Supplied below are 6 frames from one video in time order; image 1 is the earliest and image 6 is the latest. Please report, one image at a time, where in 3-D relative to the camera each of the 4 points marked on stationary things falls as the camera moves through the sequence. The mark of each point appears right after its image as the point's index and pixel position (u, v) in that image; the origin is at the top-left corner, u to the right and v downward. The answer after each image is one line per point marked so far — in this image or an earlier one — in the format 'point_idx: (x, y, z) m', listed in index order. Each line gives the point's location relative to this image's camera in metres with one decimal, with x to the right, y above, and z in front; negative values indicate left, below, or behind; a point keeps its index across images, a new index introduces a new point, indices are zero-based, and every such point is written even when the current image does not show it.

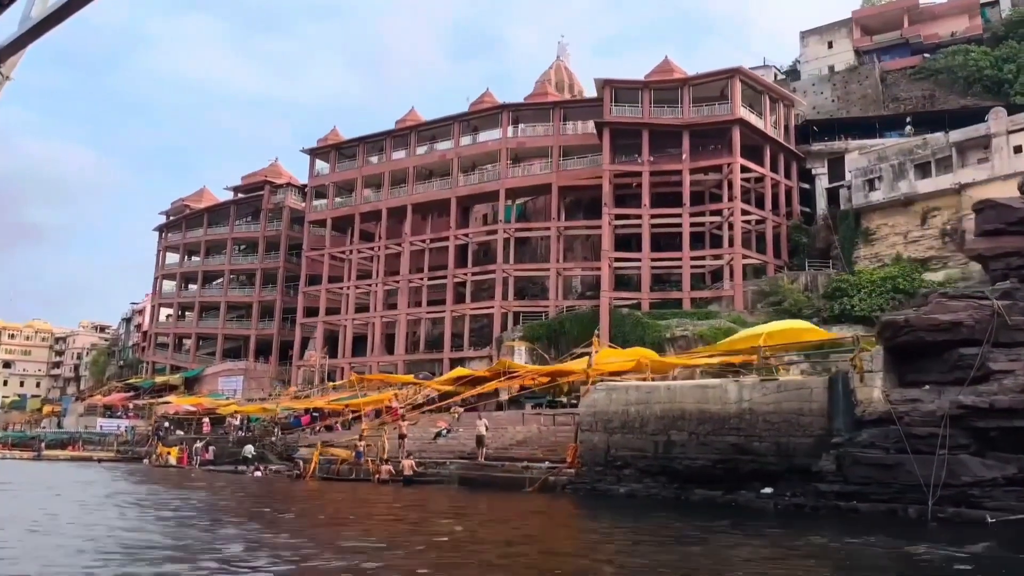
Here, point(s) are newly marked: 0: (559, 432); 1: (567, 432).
0: (+1.1, -3.4, +19.5) m
1: (+1.3, -3.4, +19.4) m
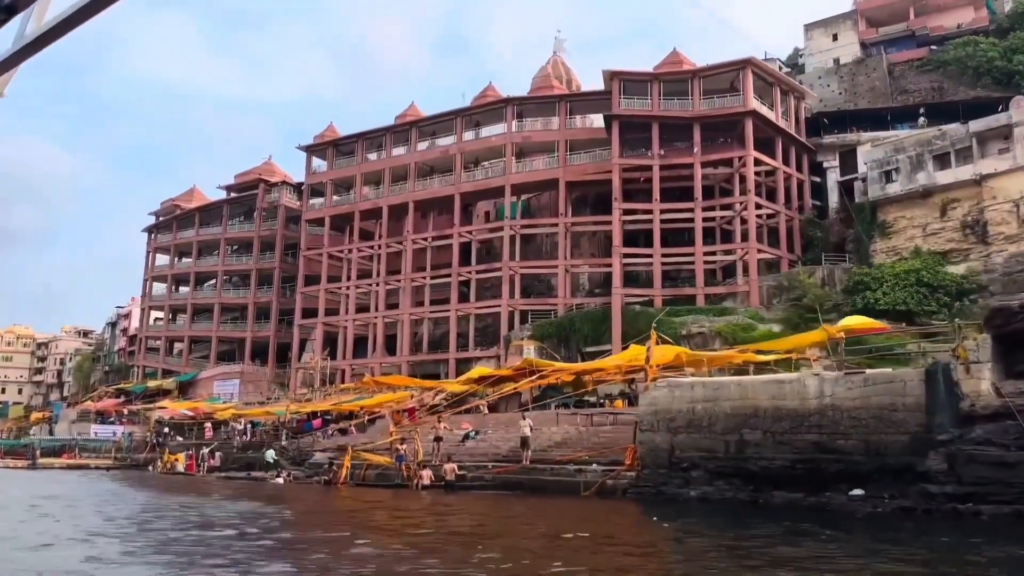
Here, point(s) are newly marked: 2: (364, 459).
0: (+2.0, -3.3, +18.5) m
1: (+2.2, -3.2, +18.4) m
2: (-3.5, -4.0, +19.5) m
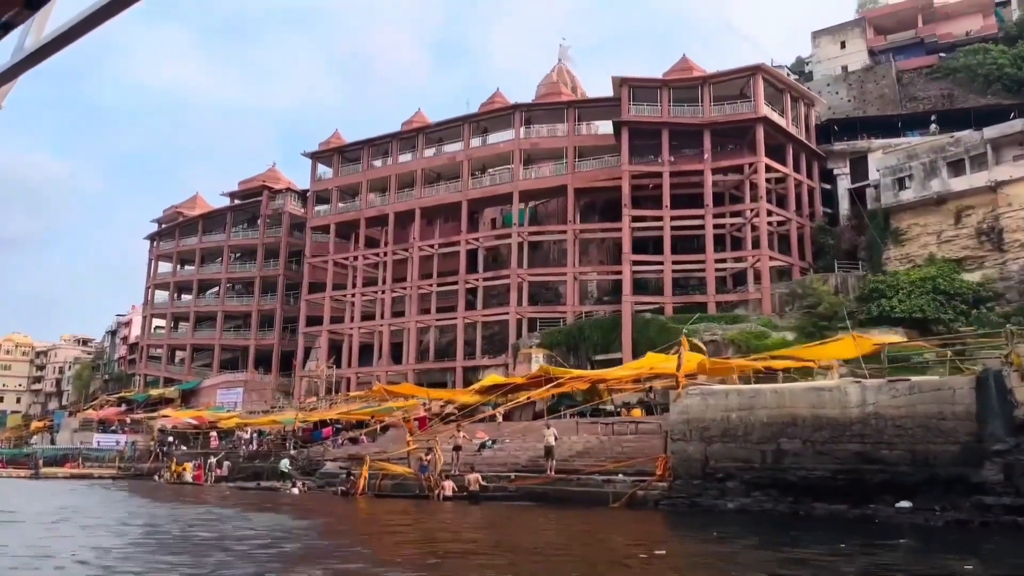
0: (+2.4, -3.4, +18.1) m
1: (+2.6, -3.4, +18.0) m
2: (-3.0, -4.2, +19.0) m
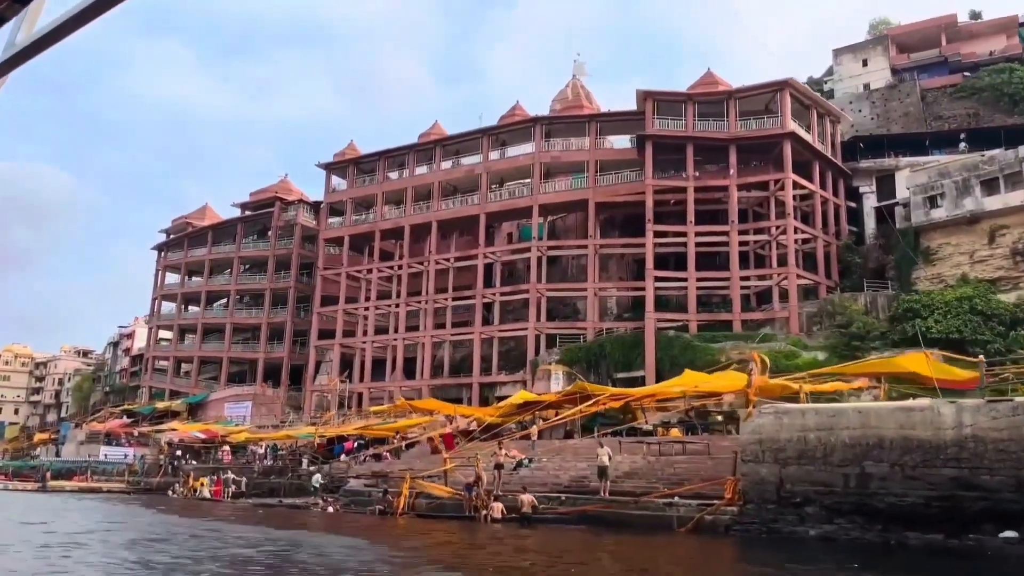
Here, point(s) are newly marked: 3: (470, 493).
0: (+3.4, -3.7, +17.2) m
1: (+3.6, -3.6, +17.1) m
2: (-2.1, -4.4, +18.1) m
3: (-1.1, -4.2, +16.8) m
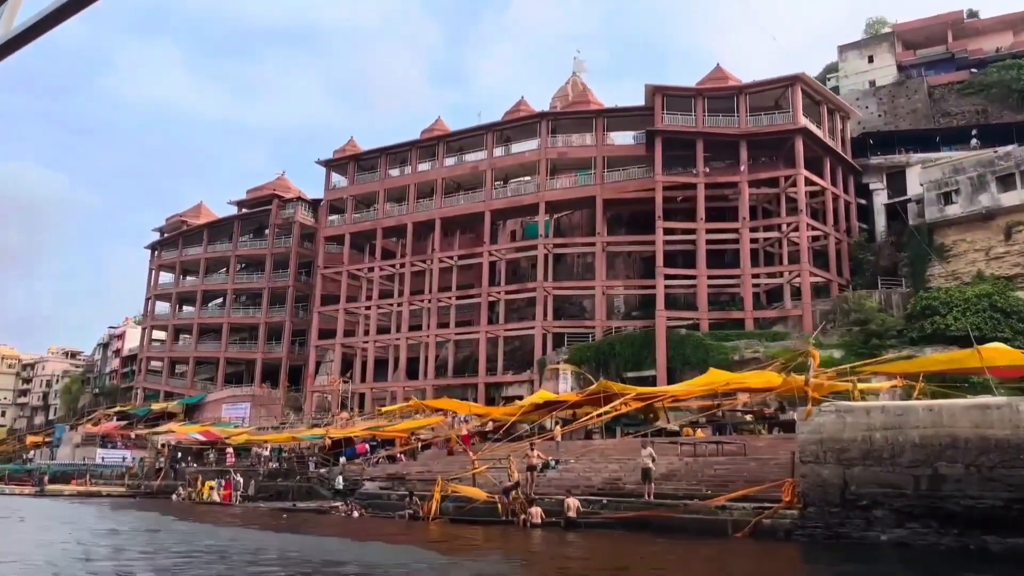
0: (+4.0, -3.6, +16.6) m
1: (+4.2, -3.5, +16.5) m
2: (-1.5, -4.3, +17.4) m
3: (-0.4, -4.1, +16.1) m
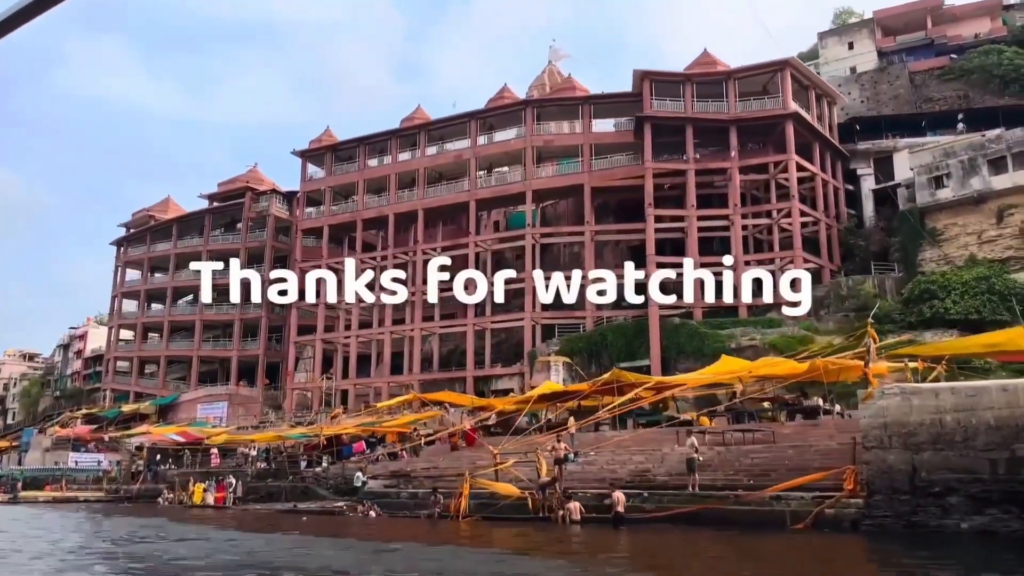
0: (+4.5, -3.2, +15.9) m
1: (+4.7, -3.2, +15.9) m
2: (-1.0, -4.0, +16.5) m
3: (+0.1, -3.8, +15.3) m
